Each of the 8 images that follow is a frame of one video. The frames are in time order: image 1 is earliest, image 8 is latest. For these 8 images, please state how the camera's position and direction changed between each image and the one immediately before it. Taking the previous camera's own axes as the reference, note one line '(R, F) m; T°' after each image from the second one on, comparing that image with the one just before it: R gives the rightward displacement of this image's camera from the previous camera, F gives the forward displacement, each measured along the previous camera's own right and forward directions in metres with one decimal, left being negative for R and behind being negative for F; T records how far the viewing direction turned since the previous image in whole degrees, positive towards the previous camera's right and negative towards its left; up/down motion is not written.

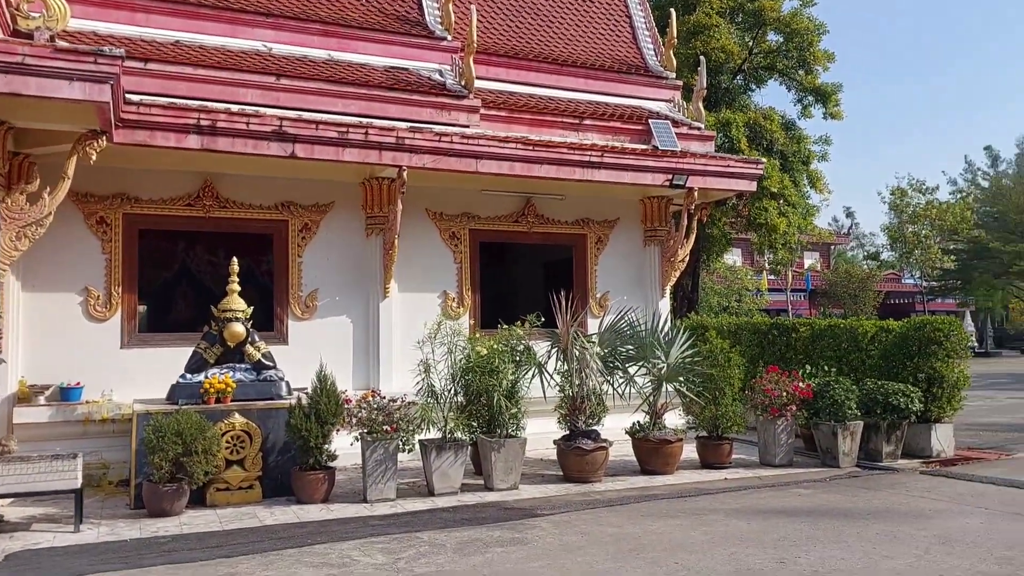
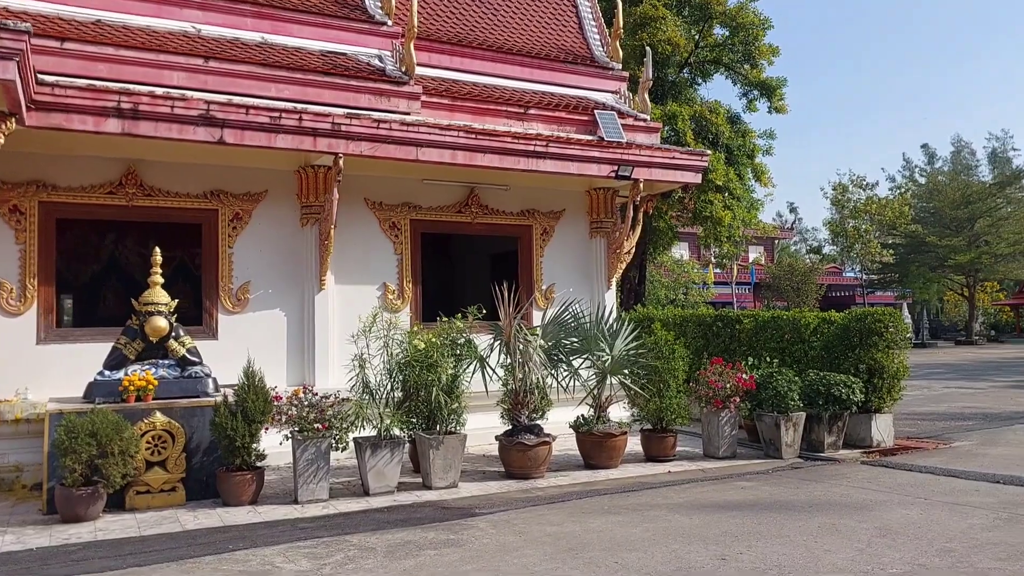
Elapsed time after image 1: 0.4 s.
(+0.1, +0.2) m; +4°
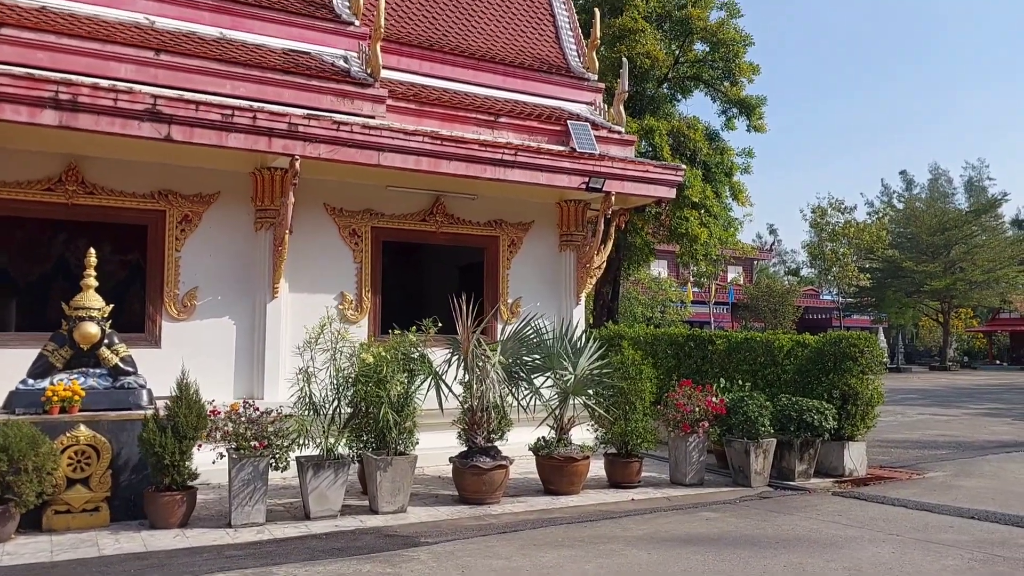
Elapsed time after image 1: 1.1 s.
(+0.2, +0.4) m; +1°
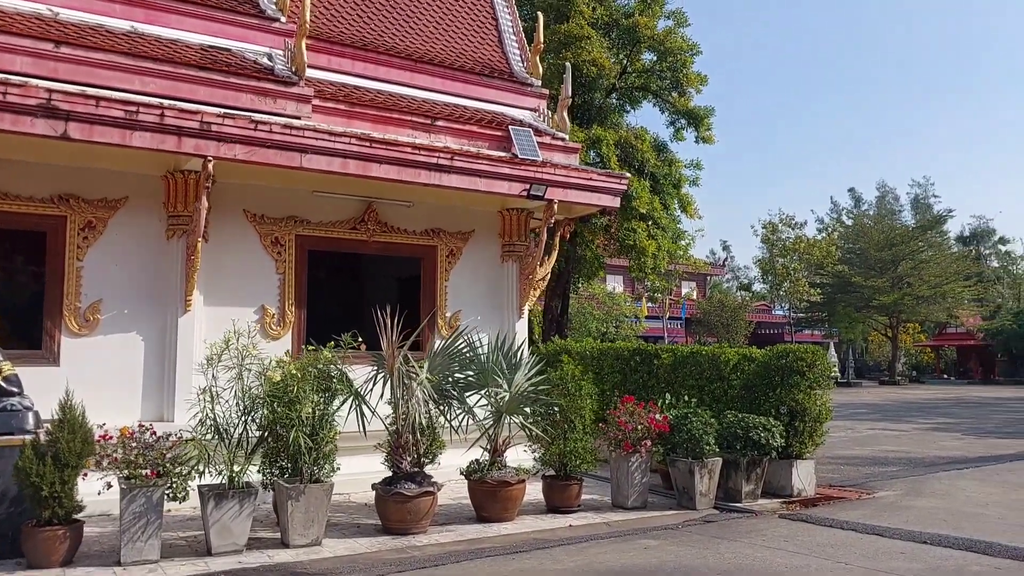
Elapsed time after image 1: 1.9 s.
(+0.3, +0.5) m; +3°
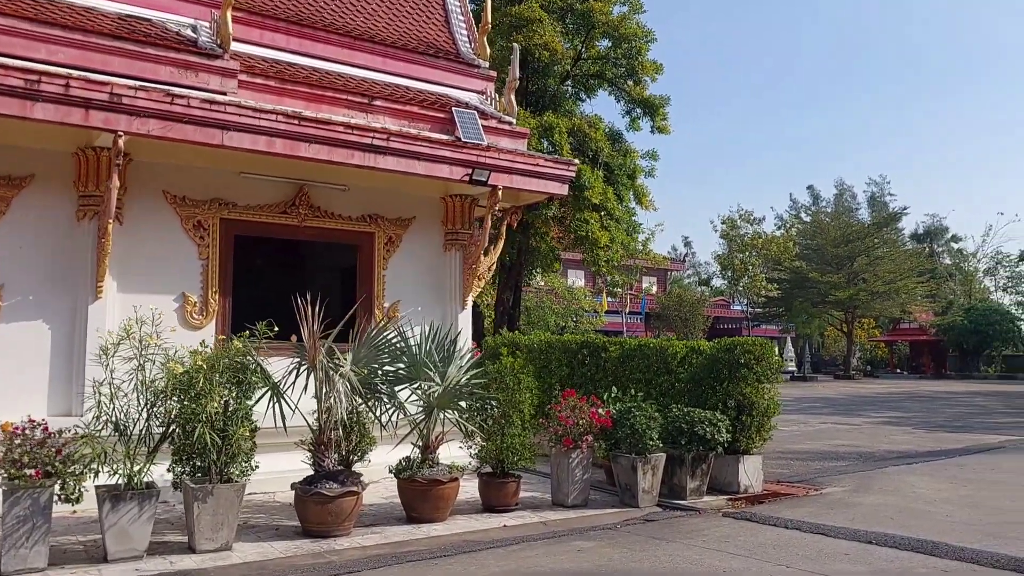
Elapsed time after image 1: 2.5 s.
(+0.3, +0.4) m; +3°
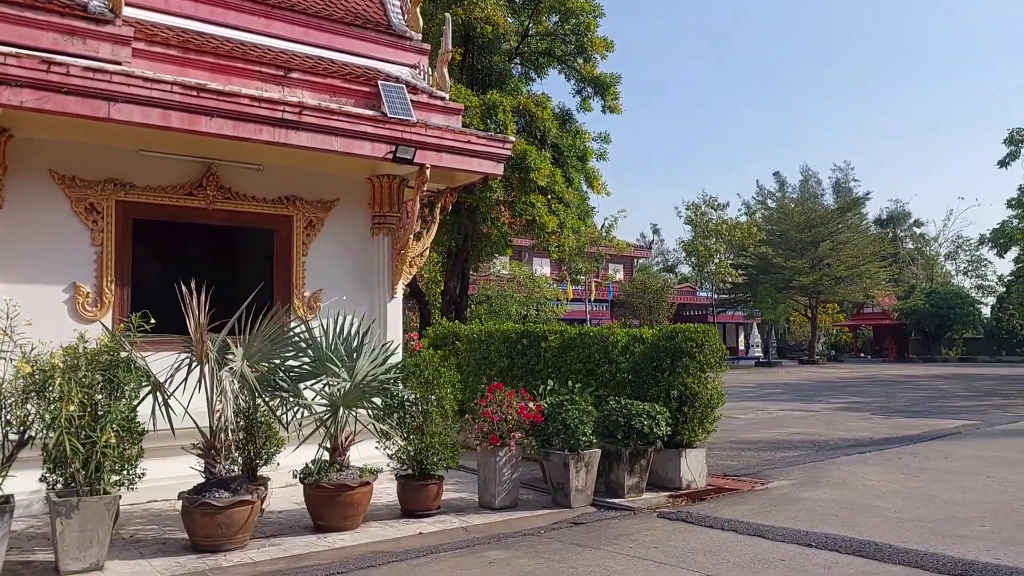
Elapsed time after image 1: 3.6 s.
(+0.5, +0.6) m; +2°
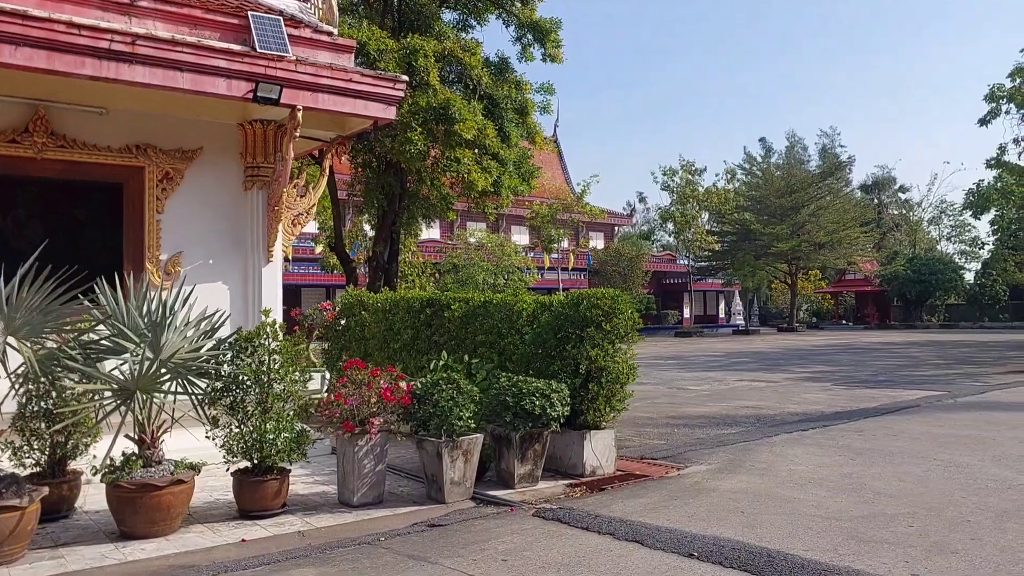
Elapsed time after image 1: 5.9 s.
(+1.0, +1.1) m; +1°
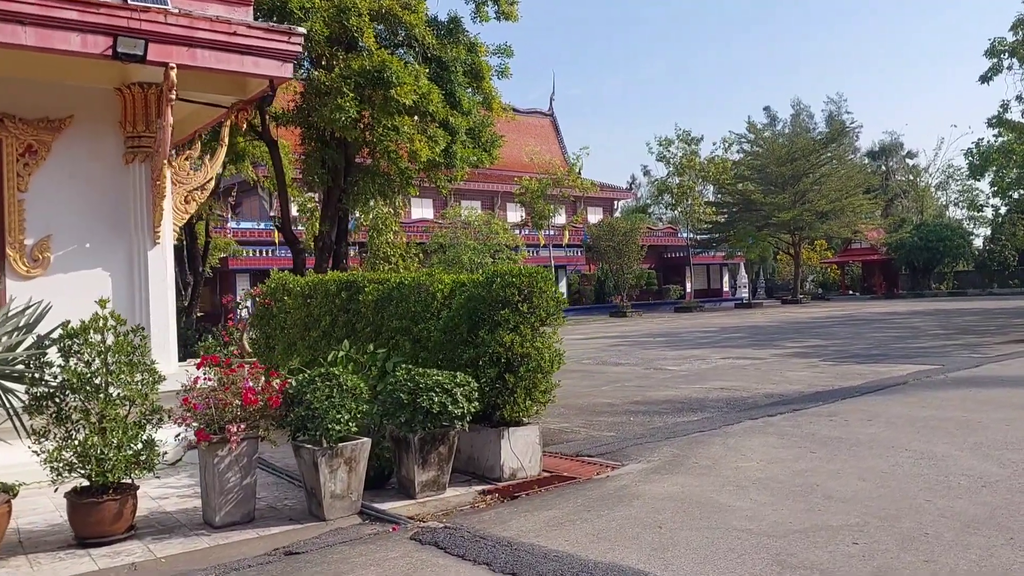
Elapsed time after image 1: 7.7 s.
(+0.9, +1.0) m; -1°
